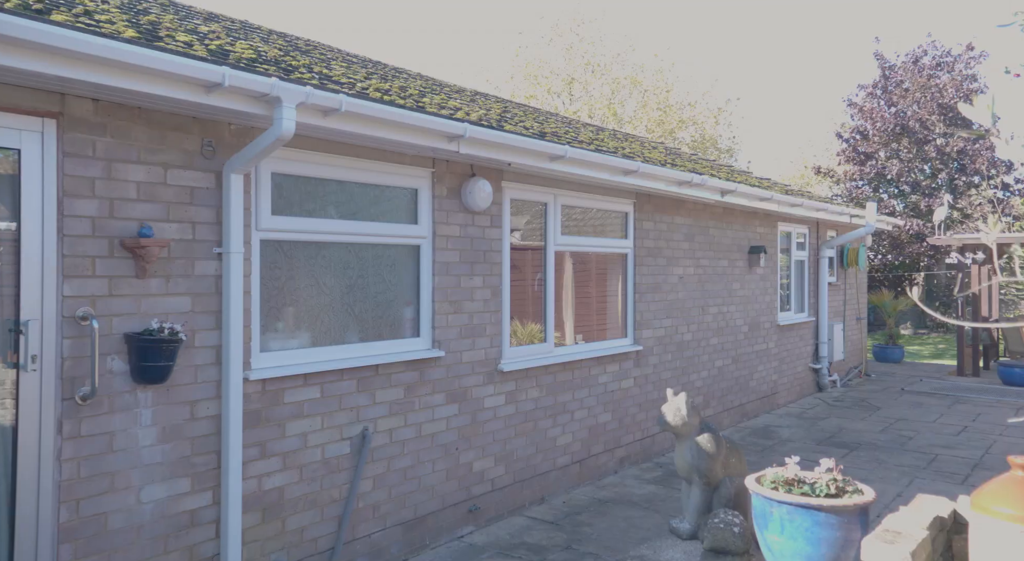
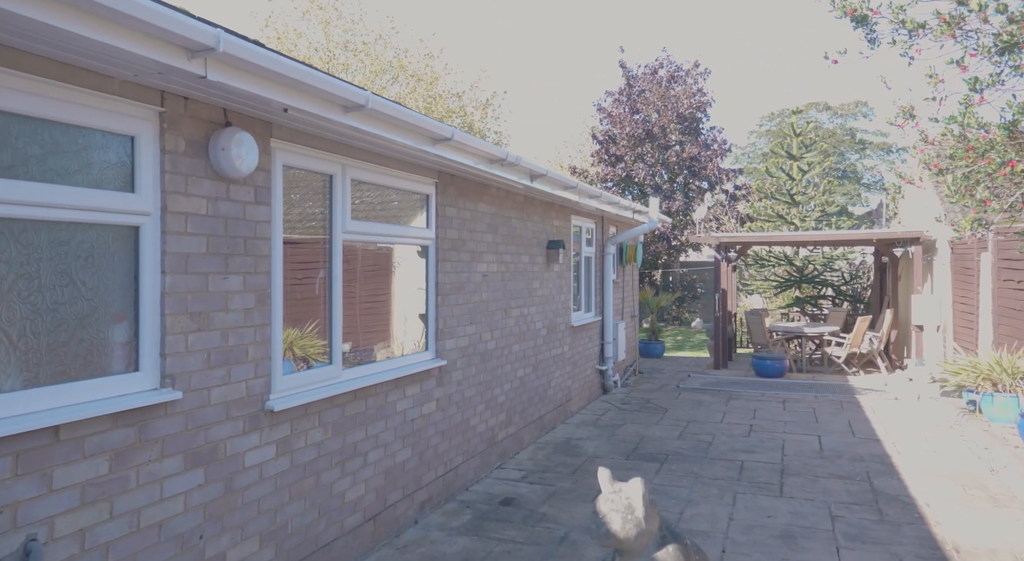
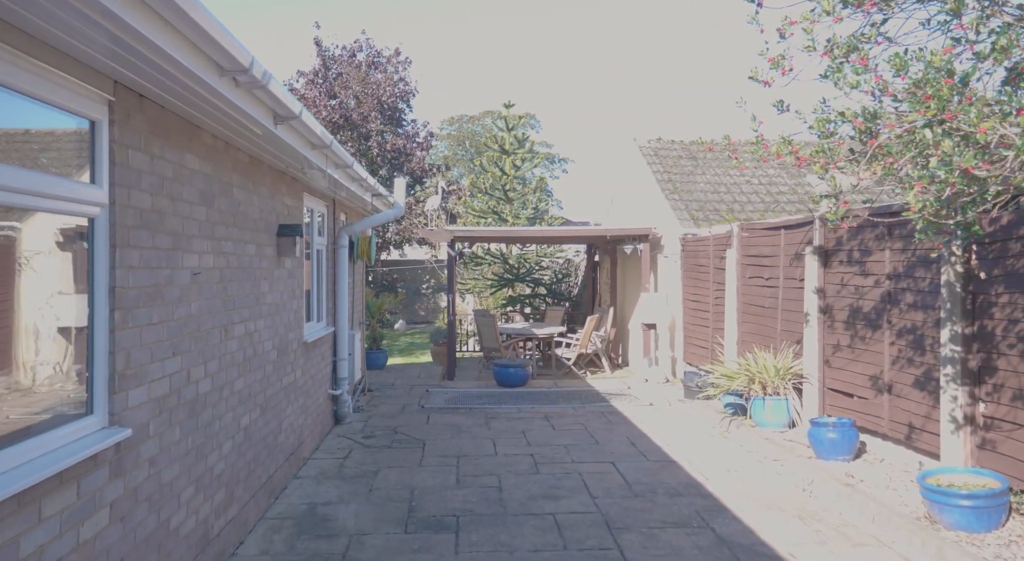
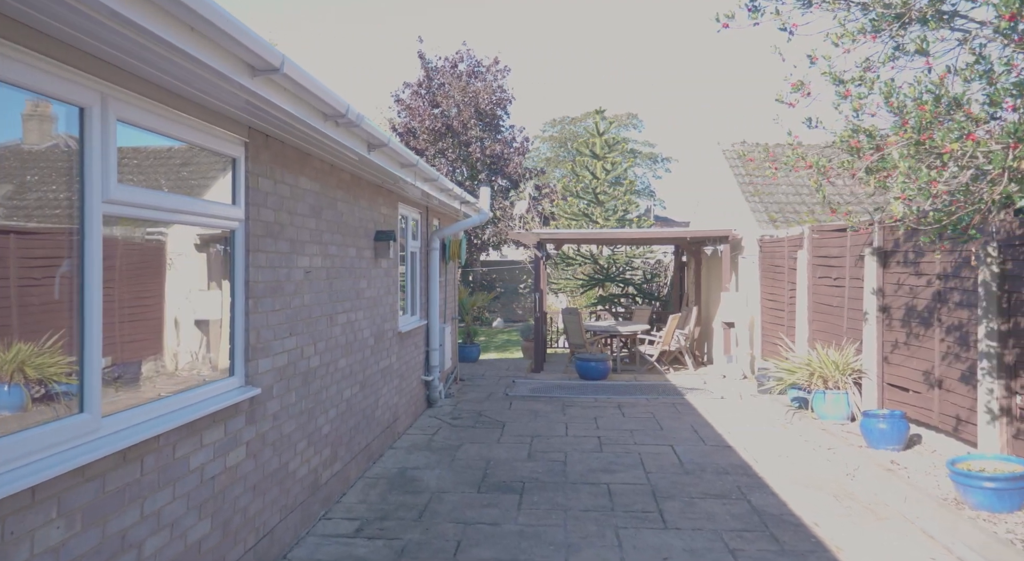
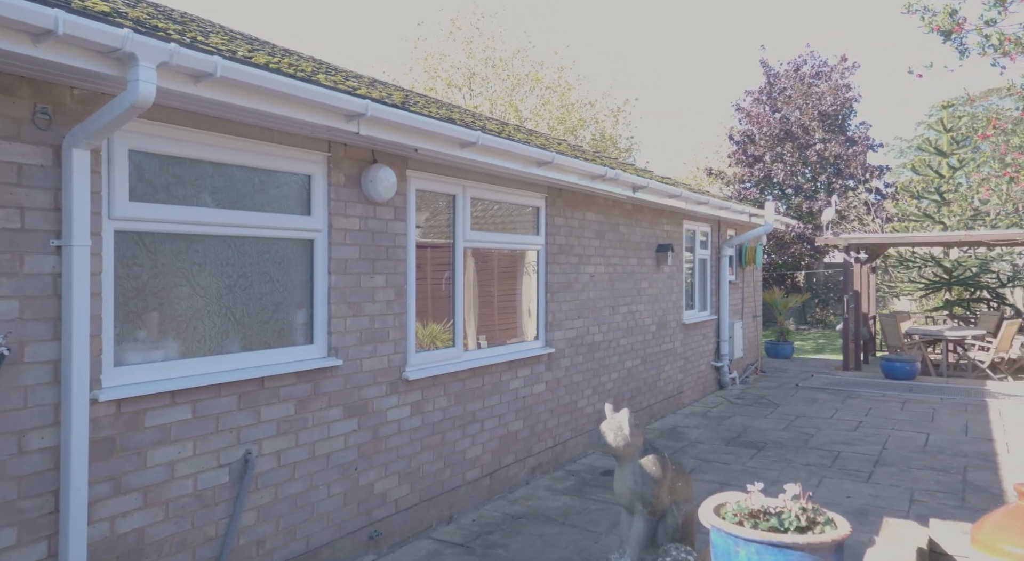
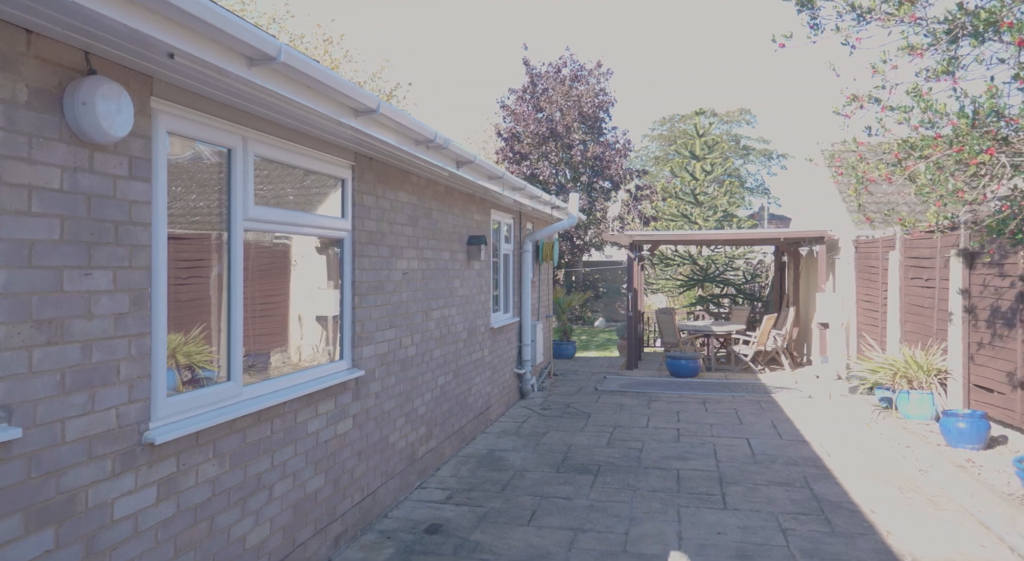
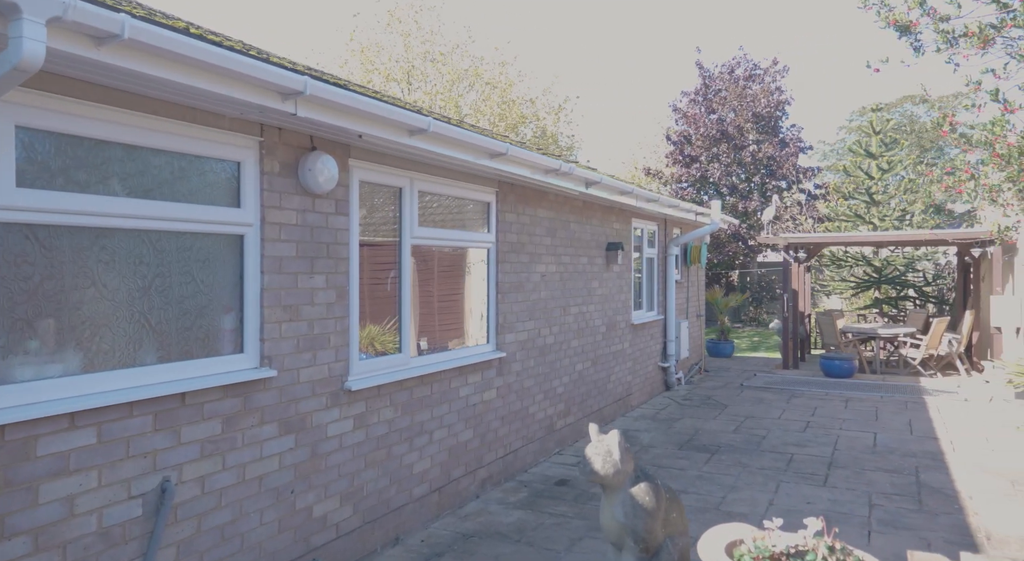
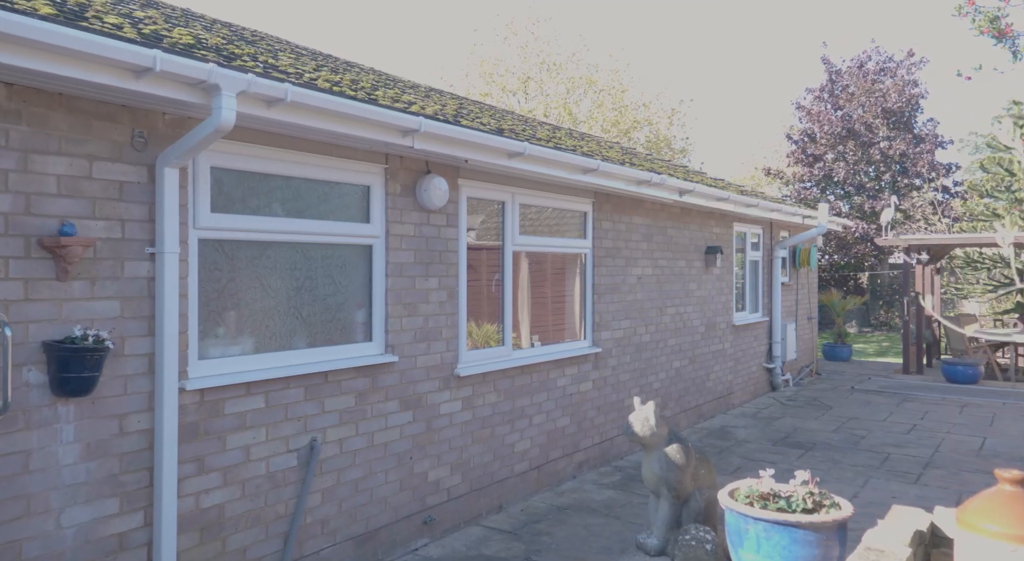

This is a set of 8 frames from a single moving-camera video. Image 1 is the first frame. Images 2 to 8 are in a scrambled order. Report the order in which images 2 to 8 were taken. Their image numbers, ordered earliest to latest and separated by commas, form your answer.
8, 5, 7, 2, 6, 4, 3
